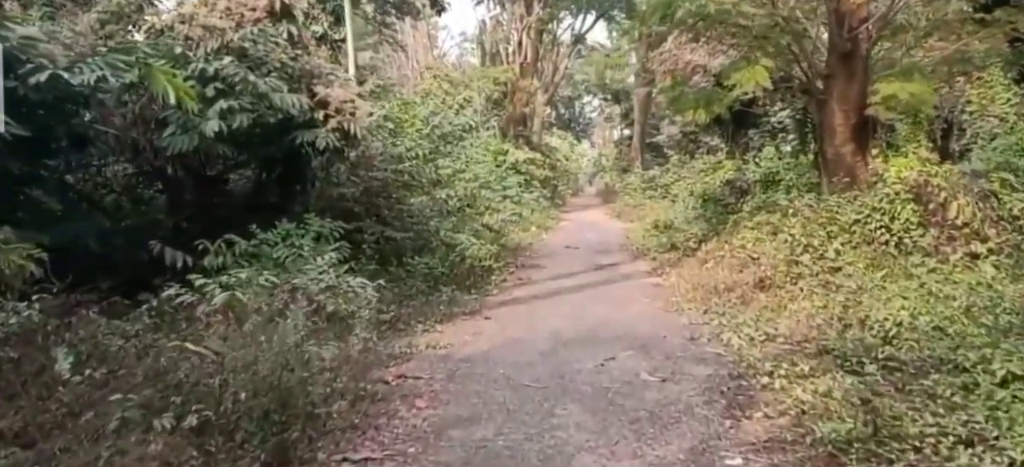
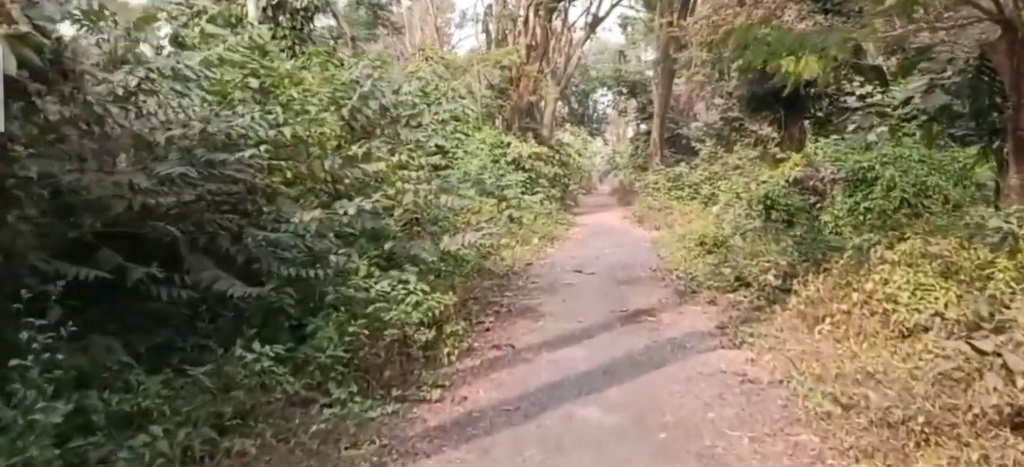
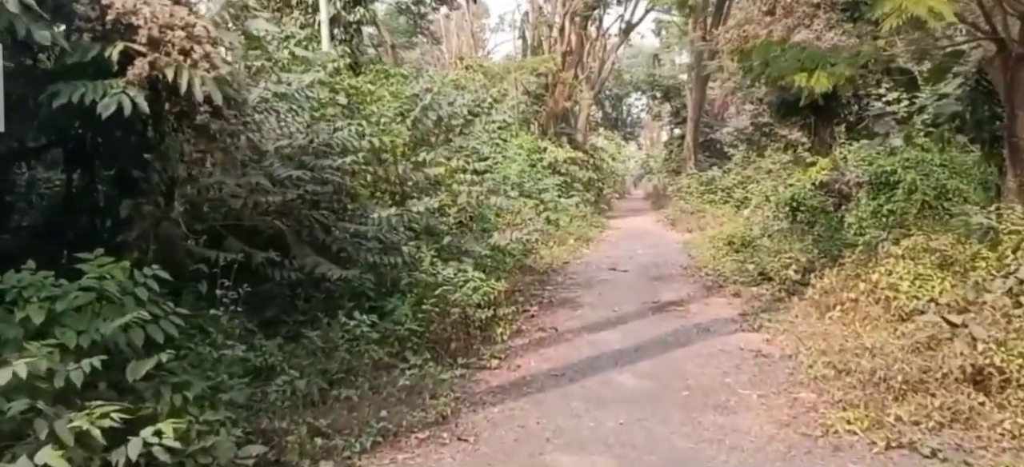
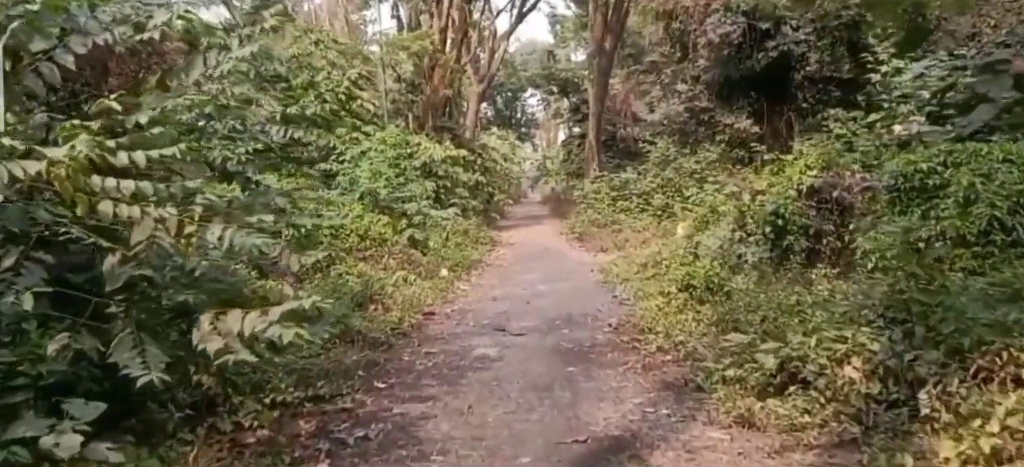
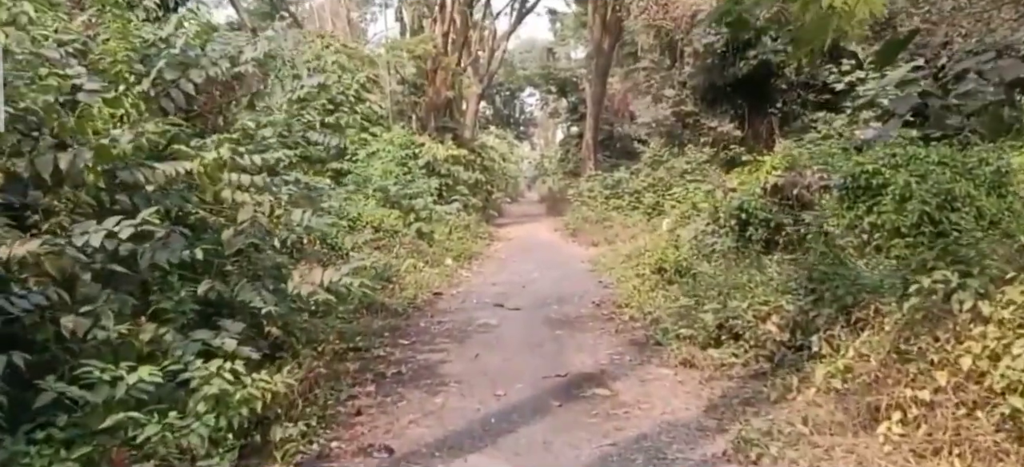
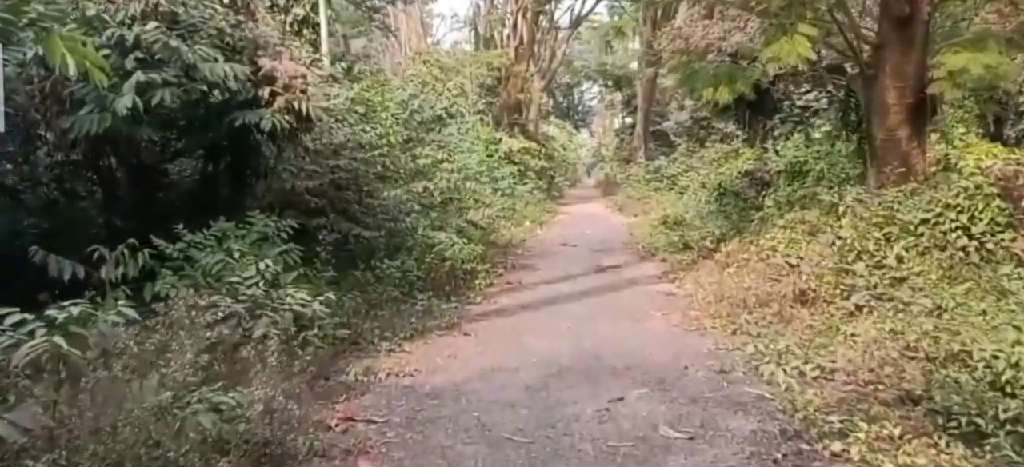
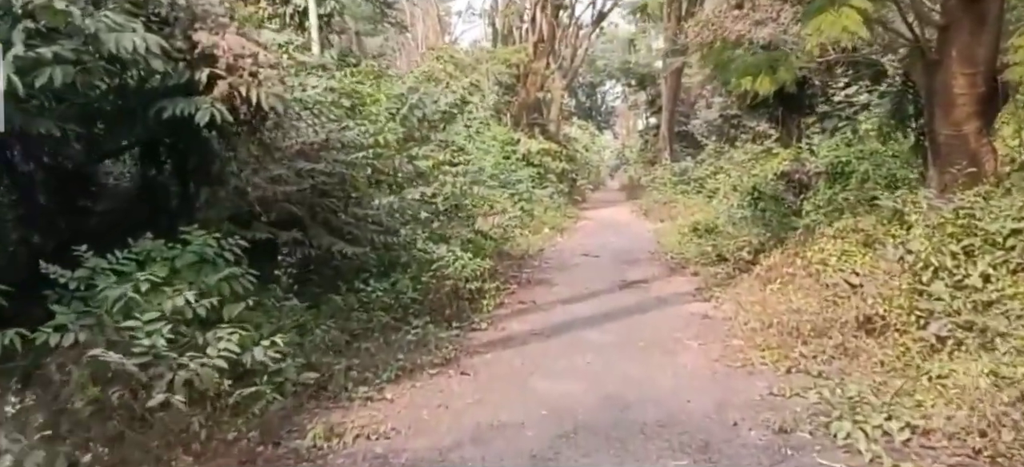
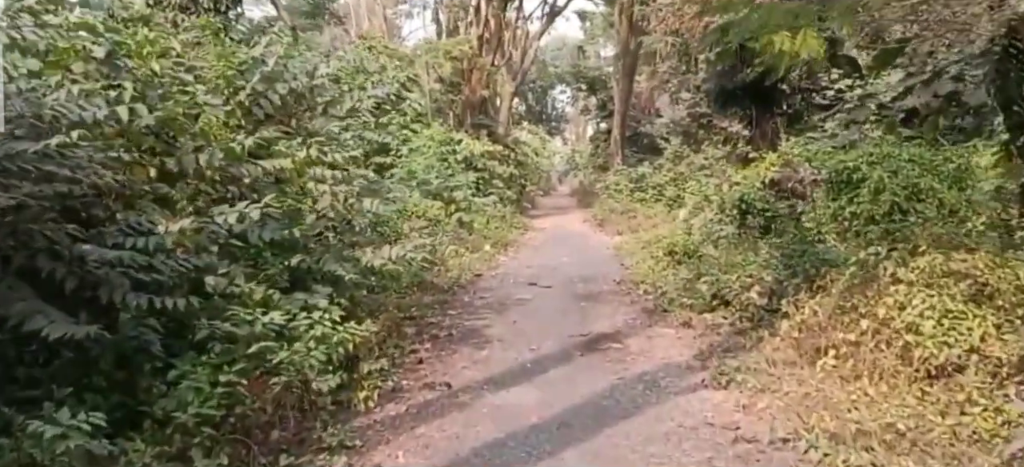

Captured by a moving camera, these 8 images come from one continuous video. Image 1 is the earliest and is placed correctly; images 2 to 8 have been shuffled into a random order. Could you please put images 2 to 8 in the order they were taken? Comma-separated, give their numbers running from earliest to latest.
6, 7, 3, 2, 8, 5, 4
